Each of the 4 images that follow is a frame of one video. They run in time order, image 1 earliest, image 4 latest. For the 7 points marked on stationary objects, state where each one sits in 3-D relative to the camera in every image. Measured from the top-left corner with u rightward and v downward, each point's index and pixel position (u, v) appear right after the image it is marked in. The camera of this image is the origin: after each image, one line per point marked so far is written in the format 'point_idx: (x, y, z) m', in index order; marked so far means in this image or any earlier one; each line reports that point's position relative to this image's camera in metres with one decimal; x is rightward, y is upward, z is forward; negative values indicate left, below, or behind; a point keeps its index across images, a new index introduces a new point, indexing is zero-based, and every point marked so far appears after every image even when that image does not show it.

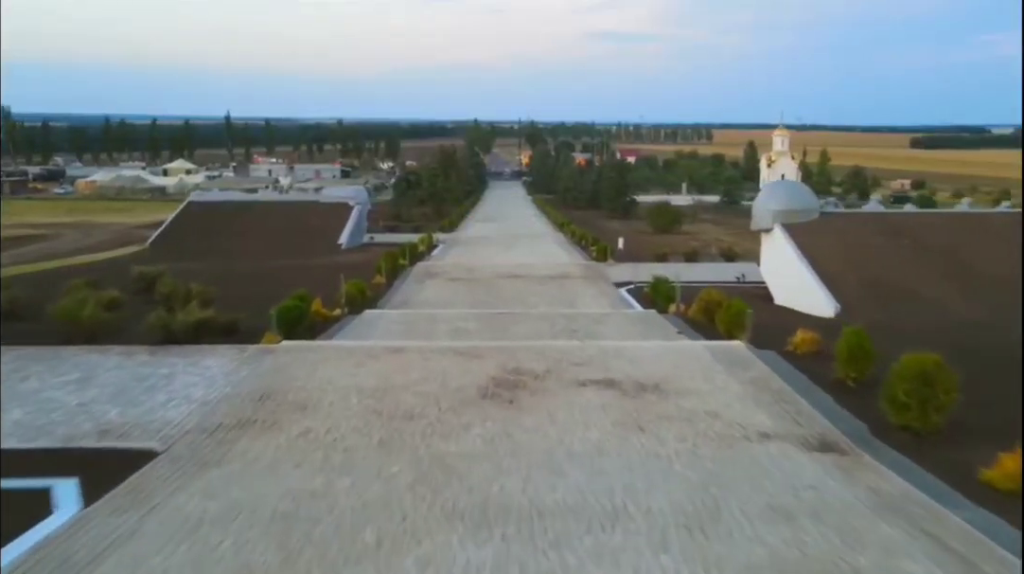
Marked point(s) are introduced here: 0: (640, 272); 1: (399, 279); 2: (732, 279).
0: (+2.3, +0.3, +16.4) m
1: (-2.0, +0.1, +16.0) m
2: (+3.7, +0.1, +15.2) m
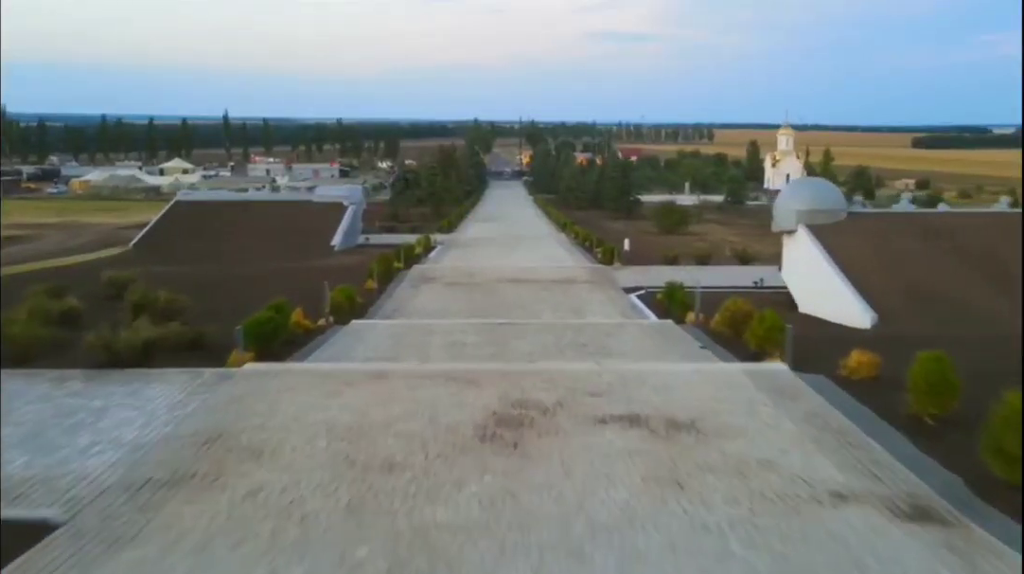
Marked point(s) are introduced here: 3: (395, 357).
0: (+2.3, +0.2, +15.3) m
1: (-2.0, +0.1, +14.9) m
2: (+3.7, +0.1, +14.2) m
3: (-1.0, -0.6, +8.0) m
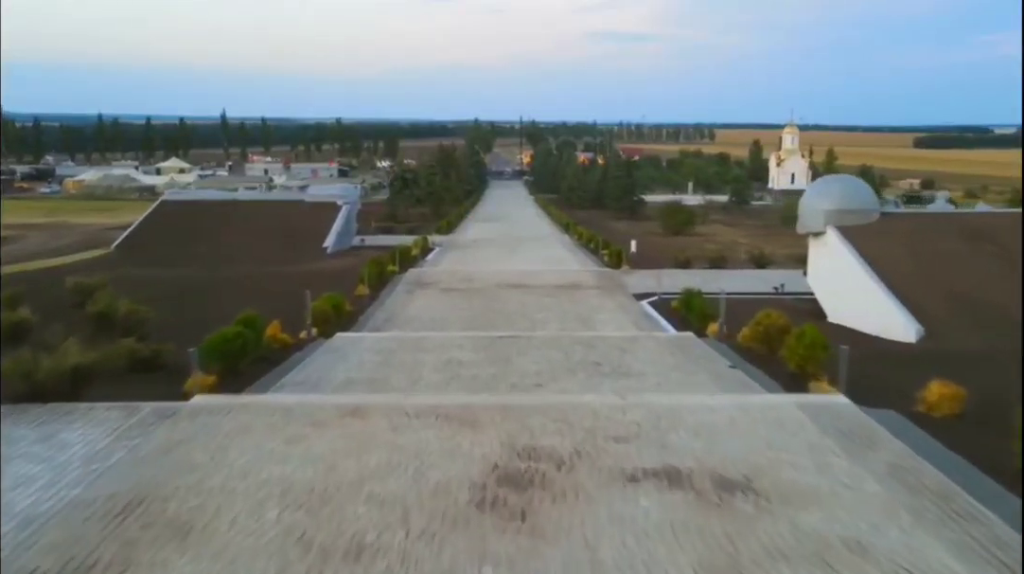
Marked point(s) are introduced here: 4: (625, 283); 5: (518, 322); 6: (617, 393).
0: (+2.3, +0.1, +14.3) m
1: (-1.9, 0.0, +13.9) m
2: (+3.8, 0.0, +13.2) m
3: (-1.0, -0.7, +7.0) m
4: (+1.8, +0.1, +14.4) m
5: (+0.1, -0.4, +11.2) m
6: (+0.7, -0.7, +6.2) m
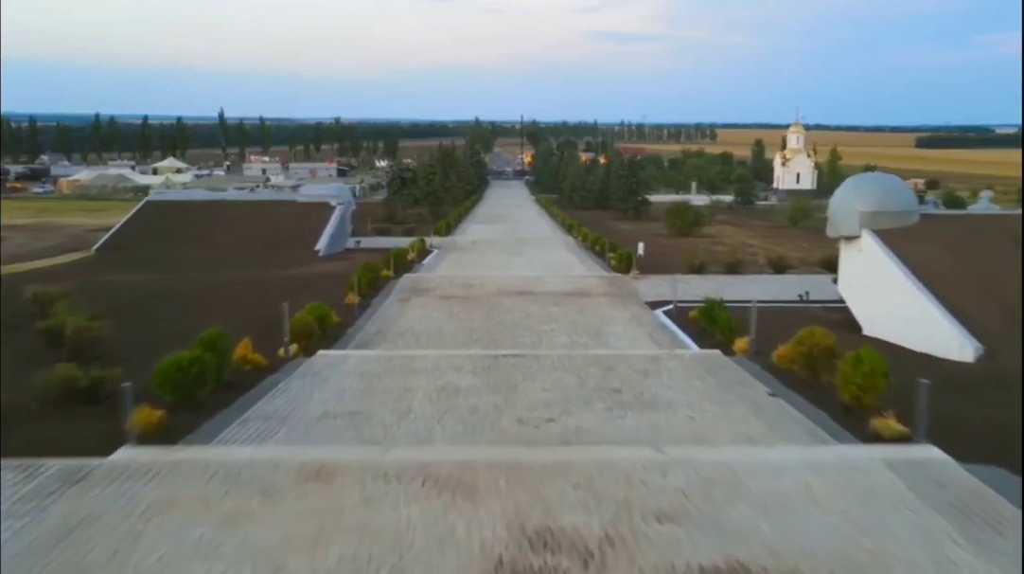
0: (+2.4, 0.0, +13.3) m
1: (-1.9, -0.1, +12.9) m
2: (+3.8, -0.1, +12.2) m
3: (-1.0, -0.8, +6.0) m
4: (+1.8, 0.0, +13.4) m
5: (+0.1, -0.5, +10.2) m
6: (+0.8, -0.8, +5.2) m
